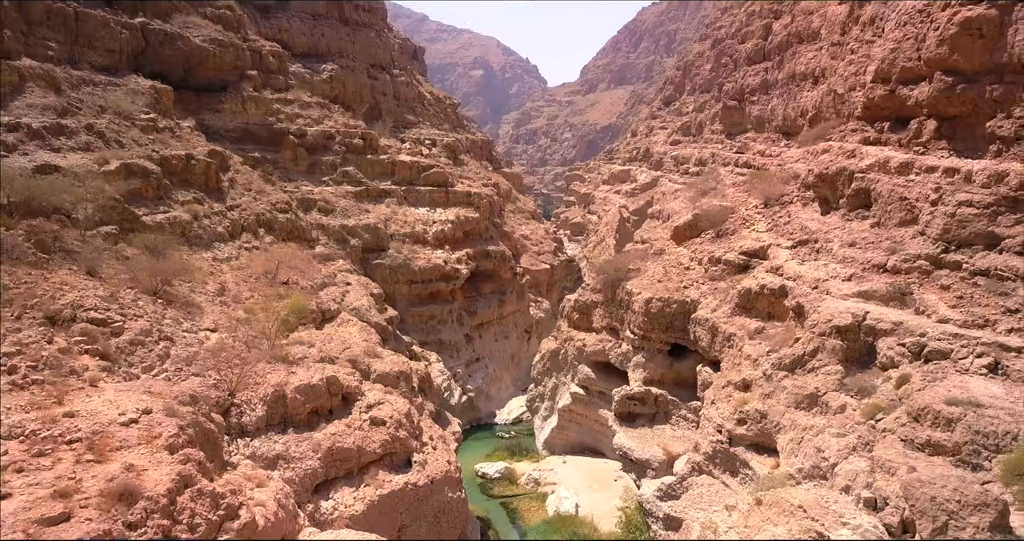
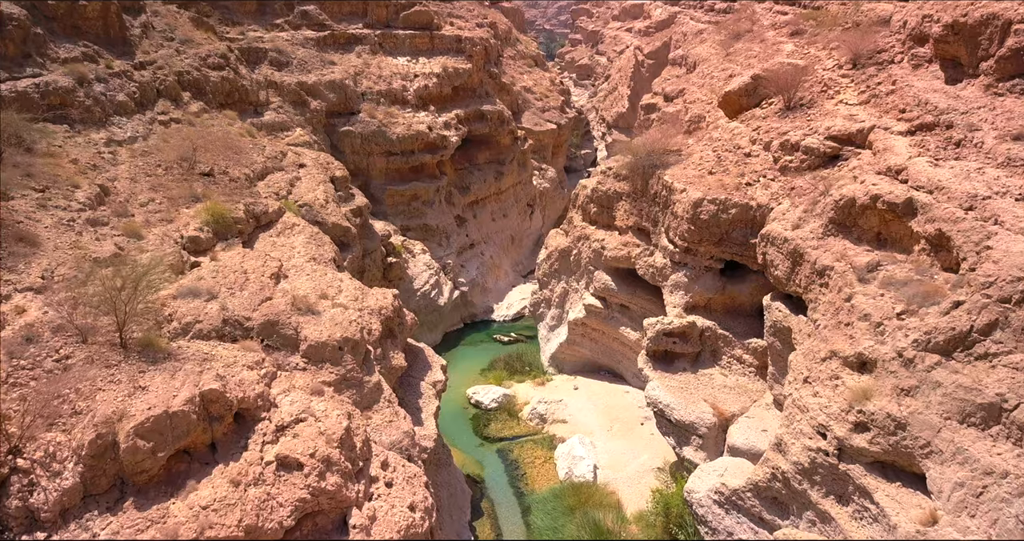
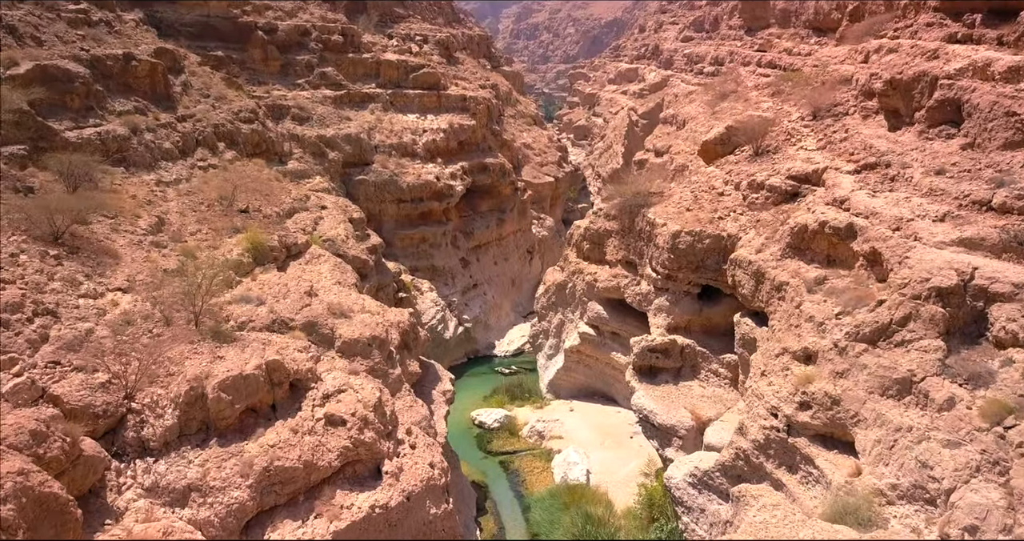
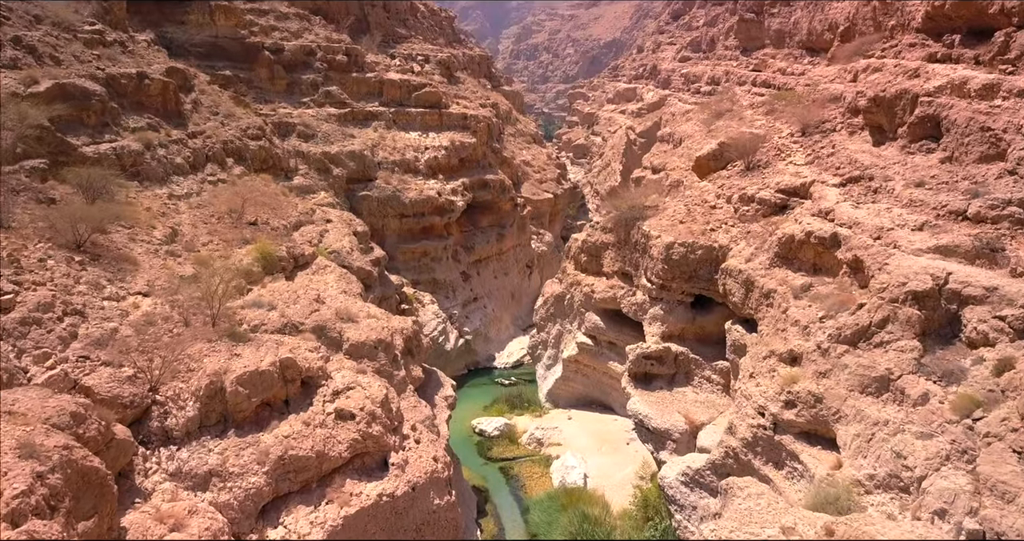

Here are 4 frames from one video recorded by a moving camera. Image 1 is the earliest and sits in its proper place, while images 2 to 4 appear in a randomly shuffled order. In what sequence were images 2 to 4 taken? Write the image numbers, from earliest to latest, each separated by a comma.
4, 3, 2
